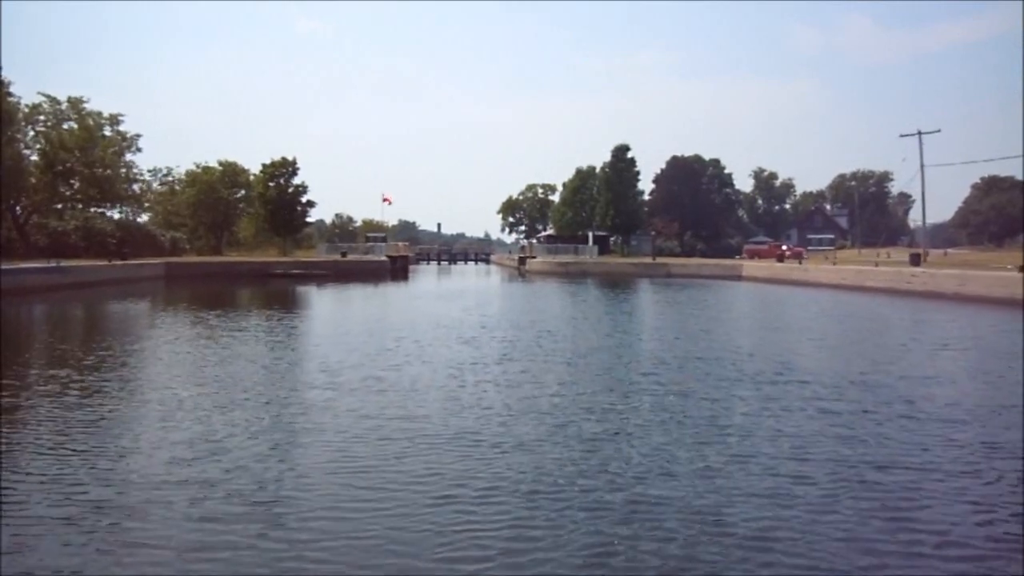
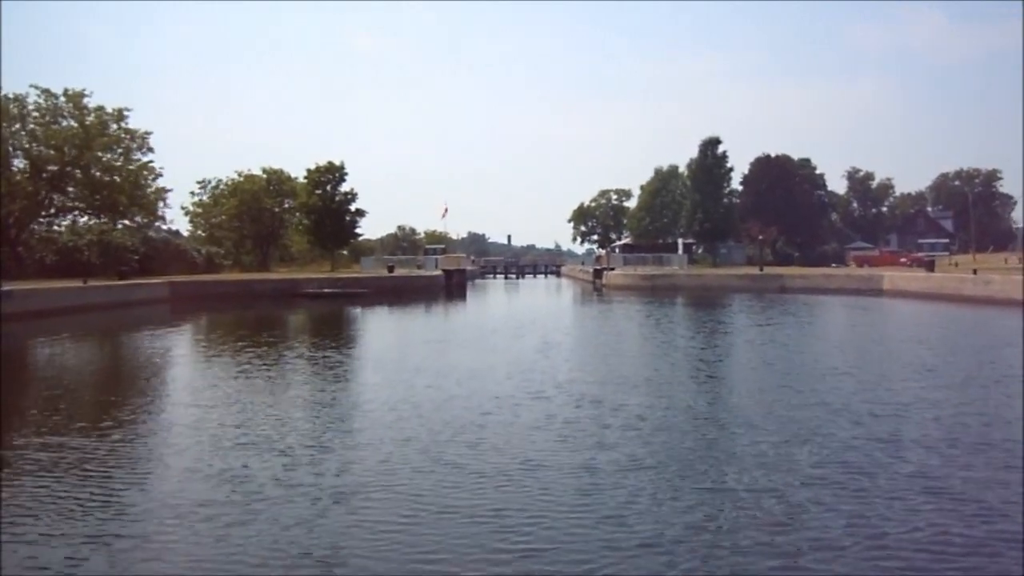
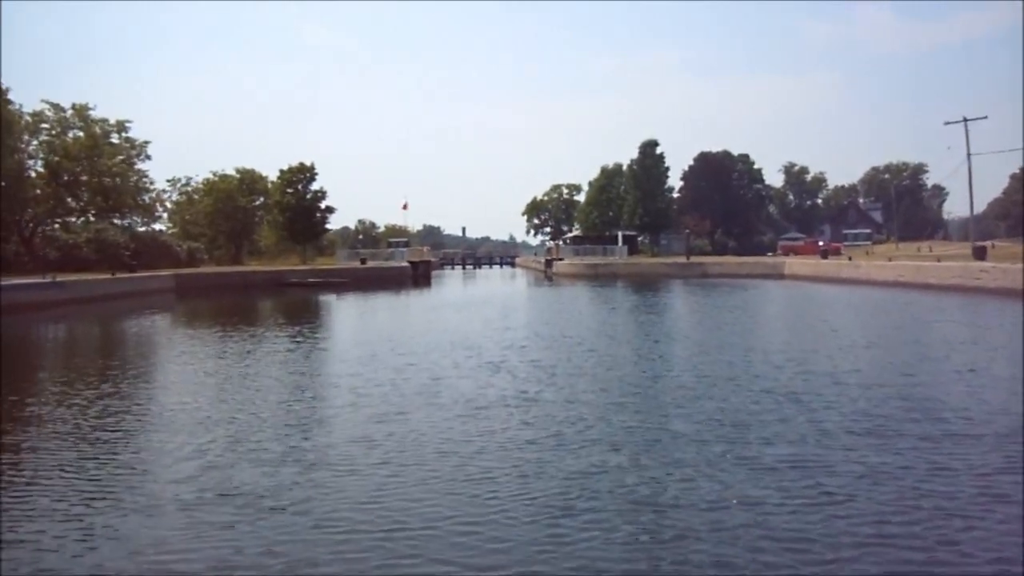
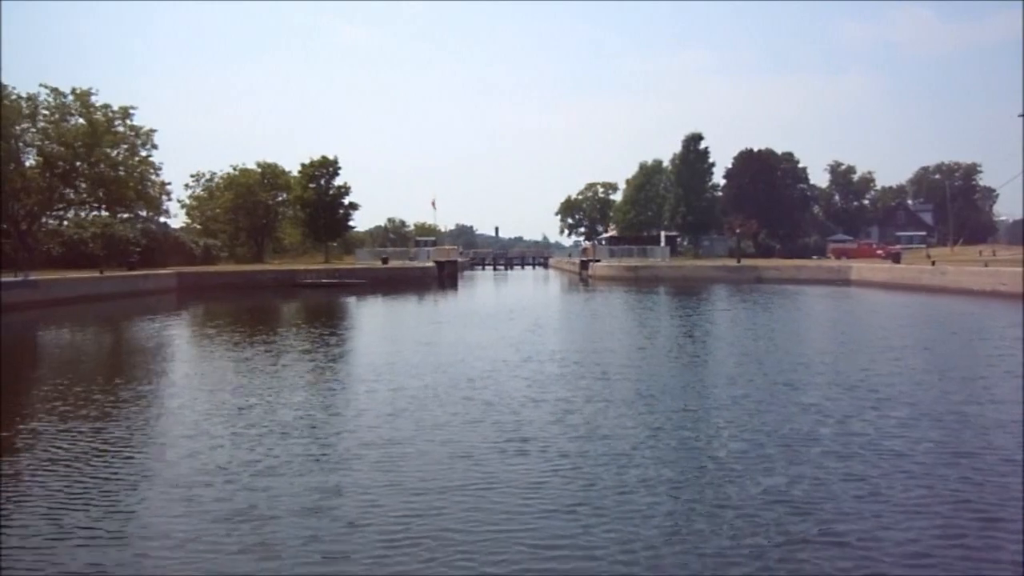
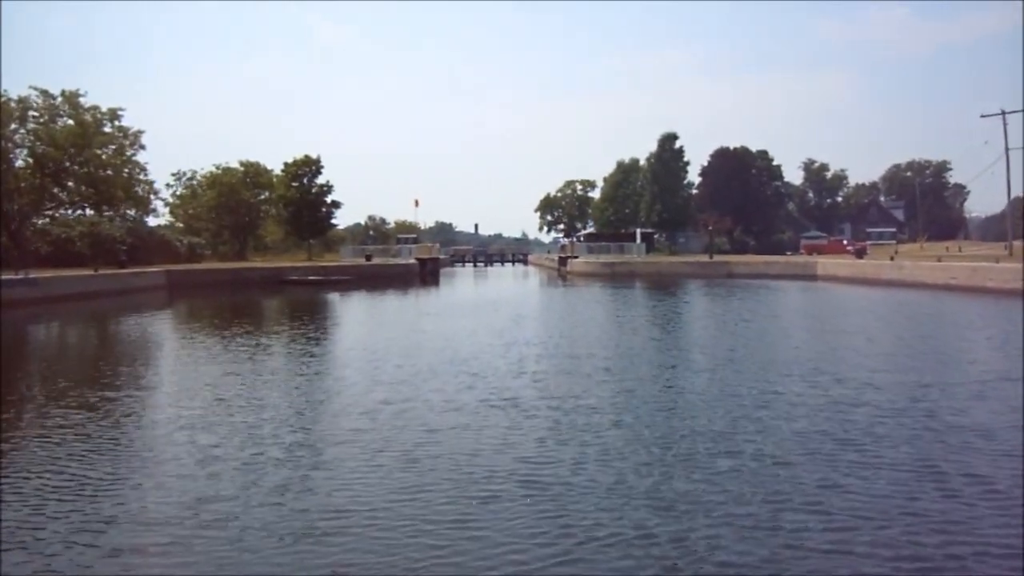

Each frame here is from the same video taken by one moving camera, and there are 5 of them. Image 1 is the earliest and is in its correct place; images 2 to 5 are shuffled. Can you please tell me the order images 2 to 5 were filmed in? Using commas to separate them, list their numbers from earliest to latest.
3, 5, 4, 2
